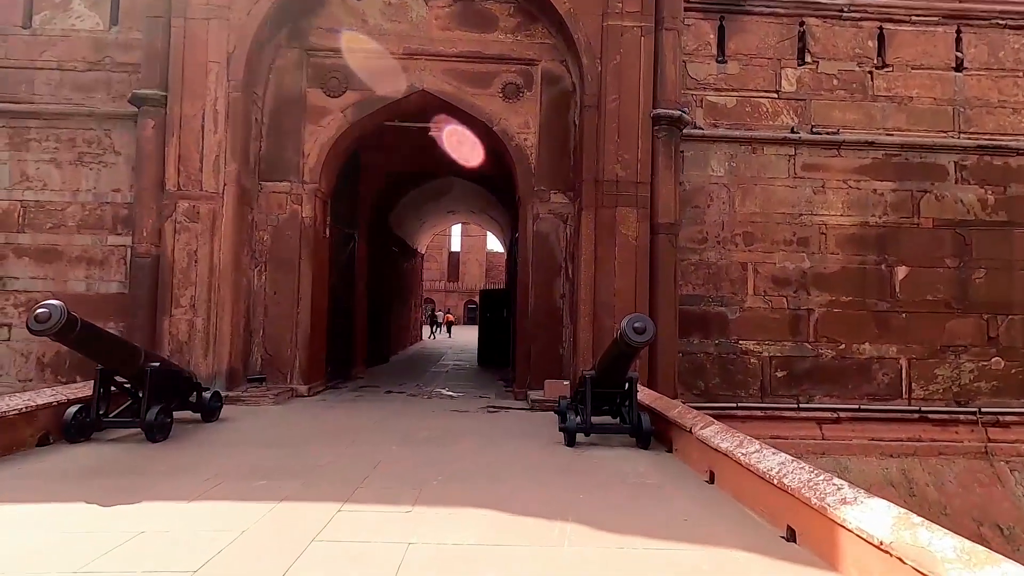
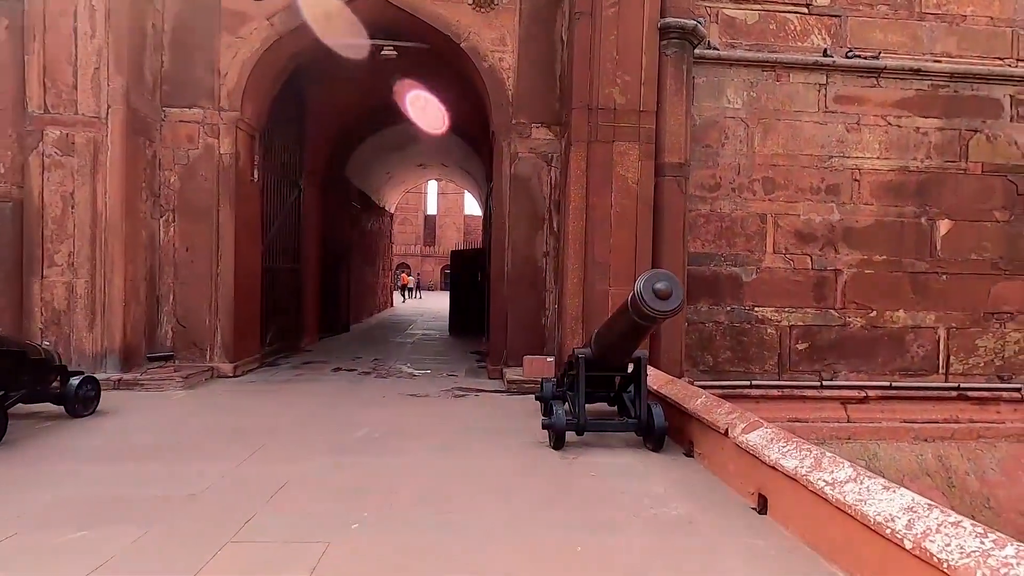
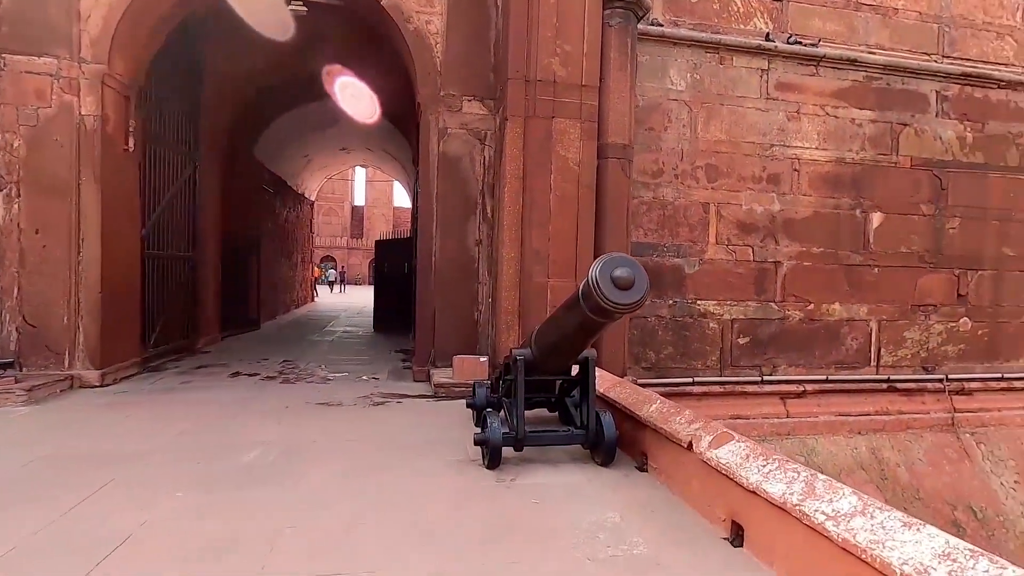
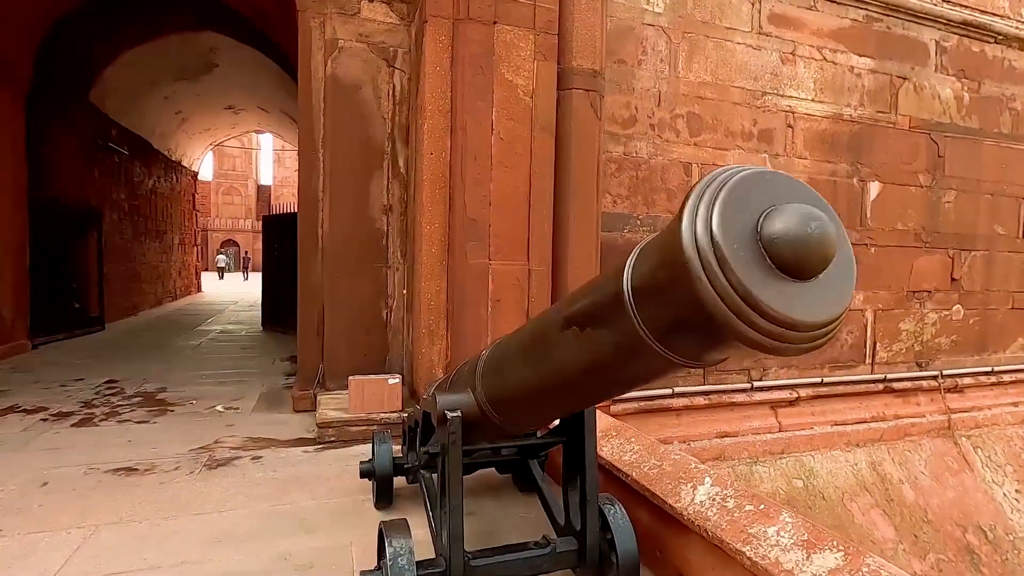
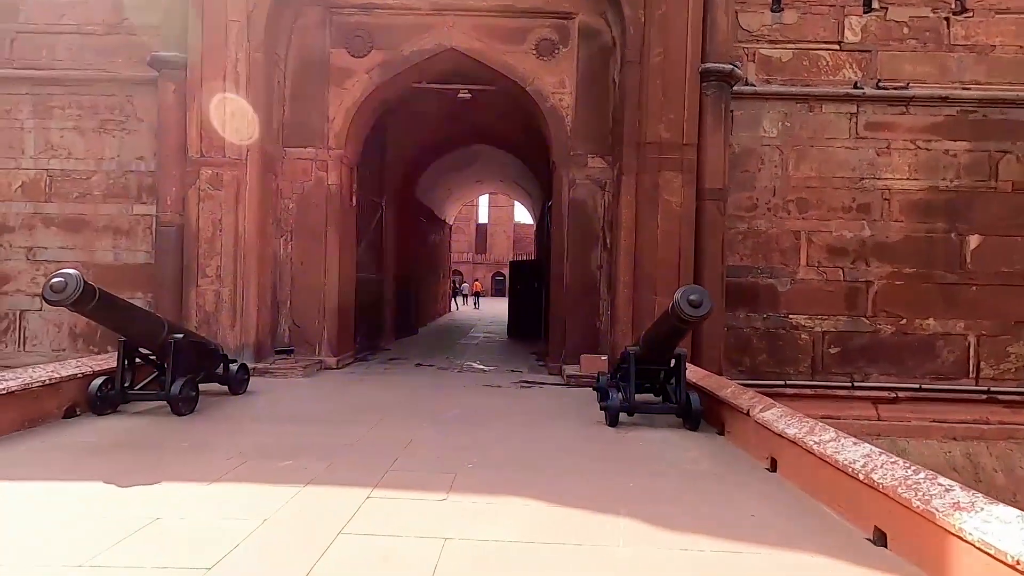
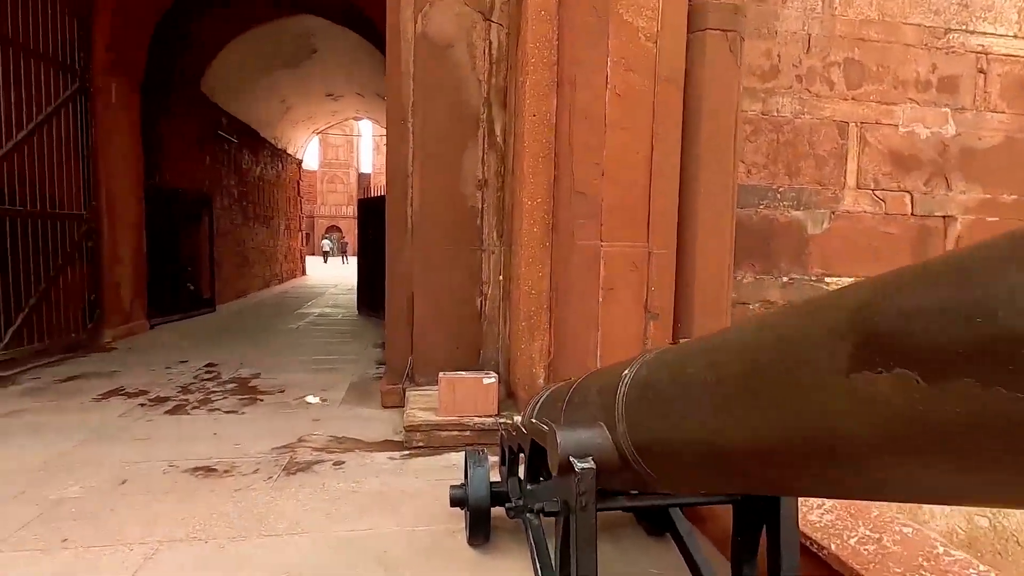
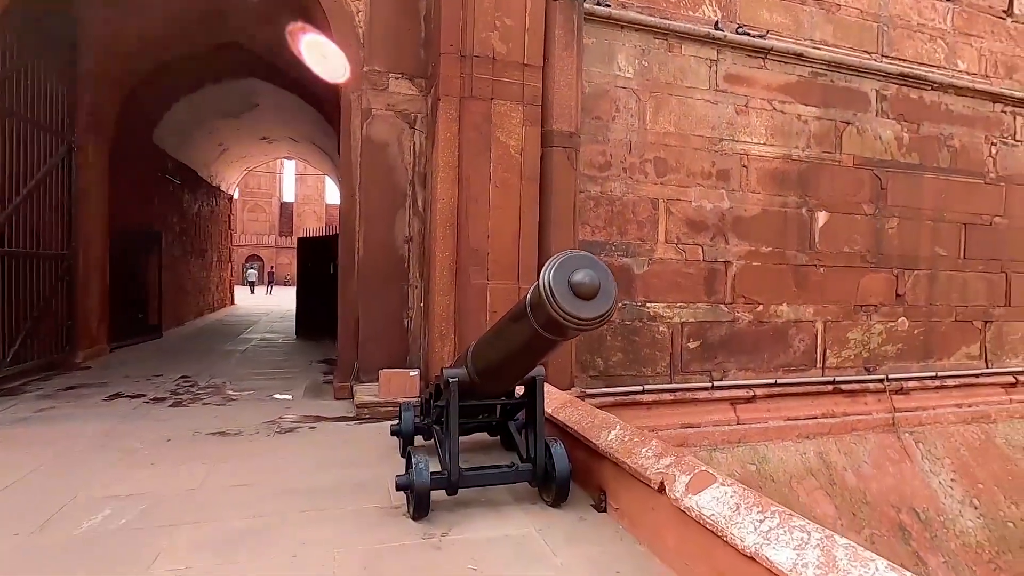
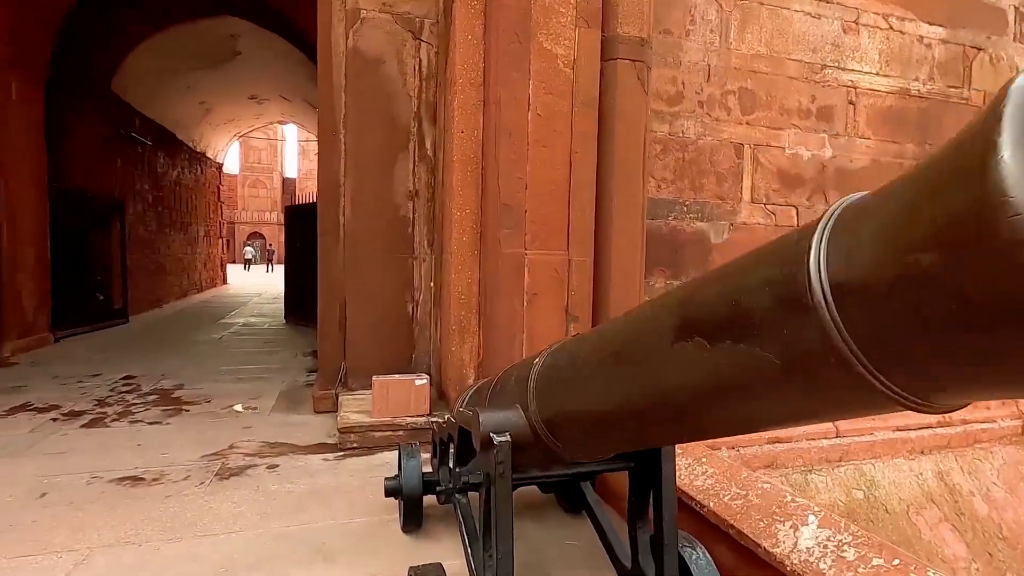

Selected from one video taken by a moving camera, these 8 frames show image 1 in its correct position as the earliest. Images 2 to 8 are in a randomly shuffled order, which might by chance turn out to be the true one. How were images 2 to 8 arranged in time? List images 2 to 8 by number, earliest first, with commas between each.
5, 2, 3, 7, 4, 8, 6
